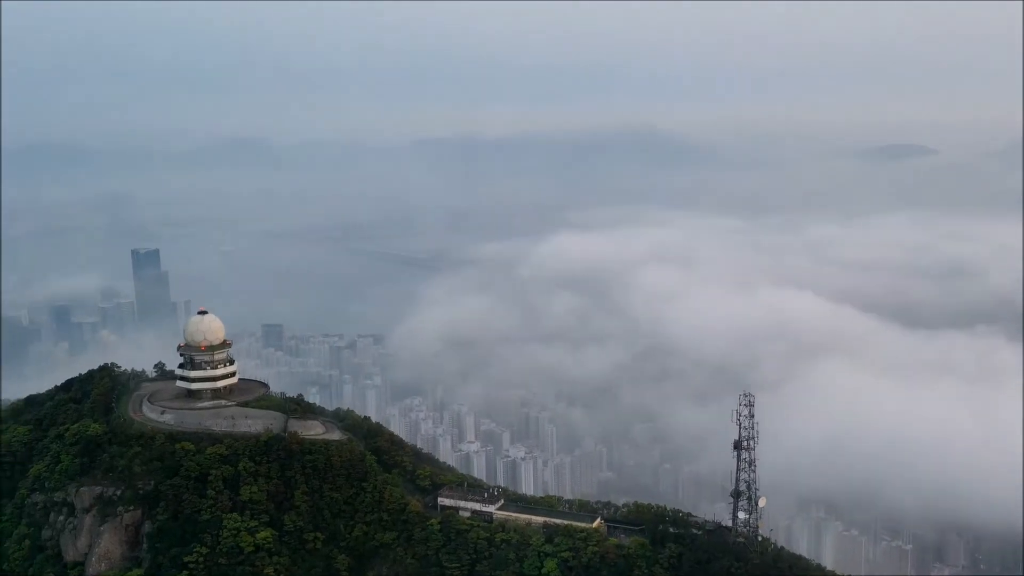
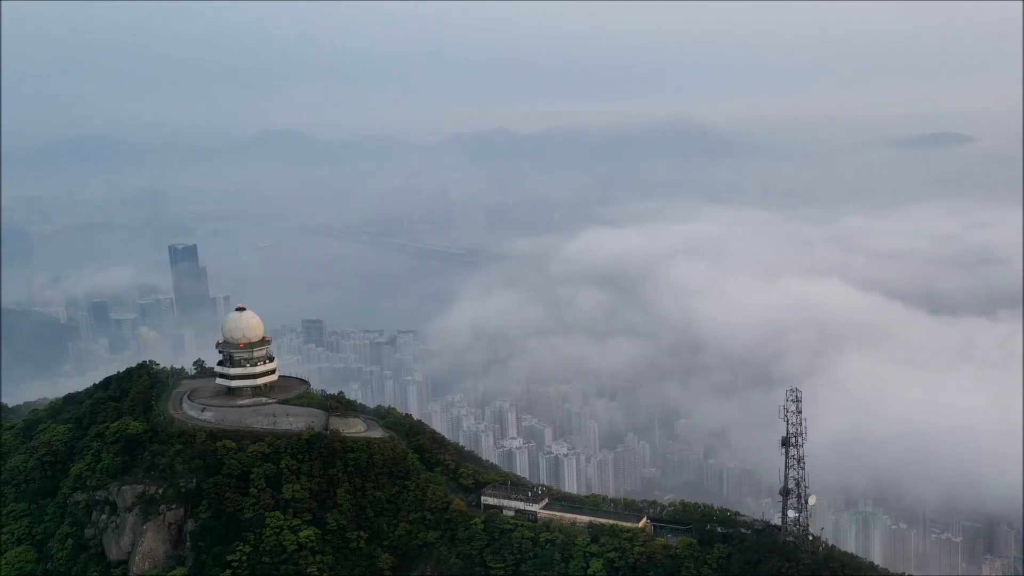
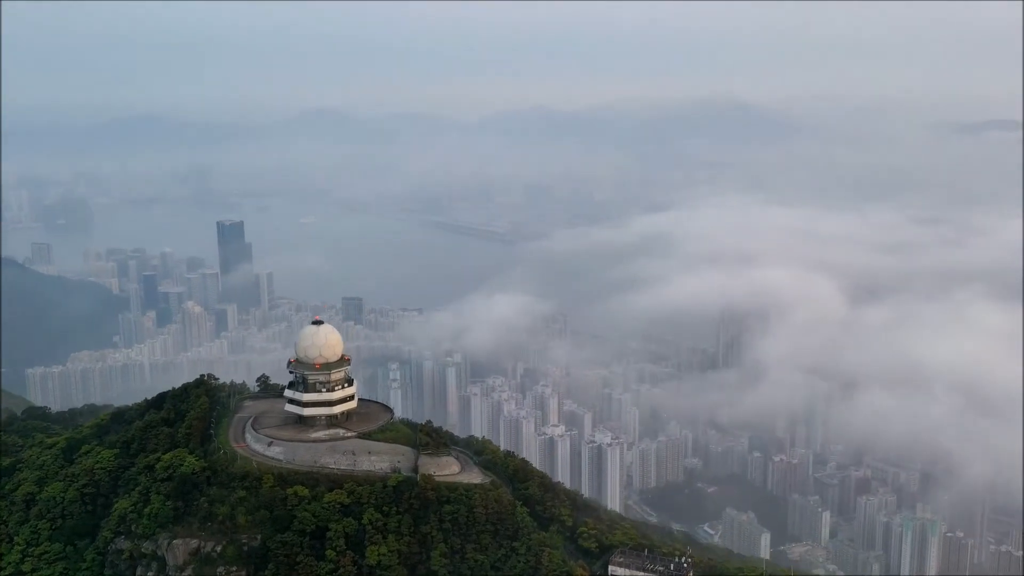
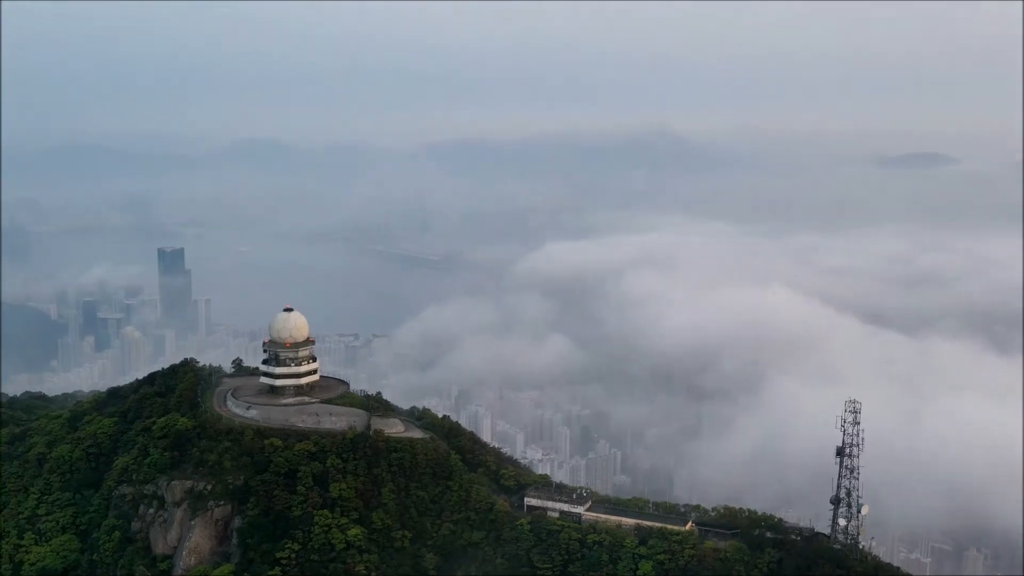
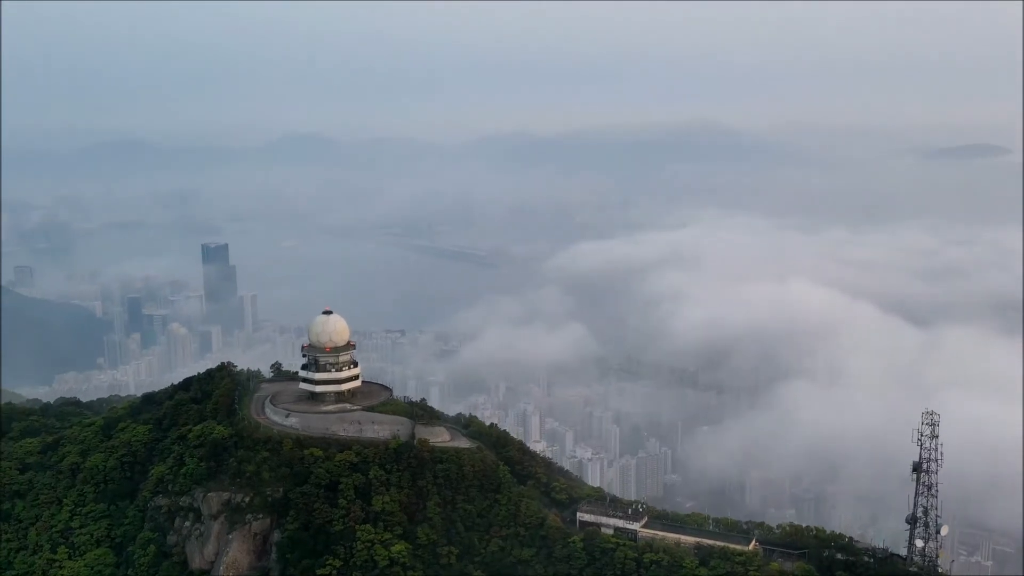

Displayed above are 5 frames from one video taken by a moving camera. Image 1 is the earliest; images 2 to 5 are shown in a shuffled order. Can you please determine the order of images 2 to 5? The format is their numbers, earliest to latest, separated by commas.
2, 4, 5, 3
